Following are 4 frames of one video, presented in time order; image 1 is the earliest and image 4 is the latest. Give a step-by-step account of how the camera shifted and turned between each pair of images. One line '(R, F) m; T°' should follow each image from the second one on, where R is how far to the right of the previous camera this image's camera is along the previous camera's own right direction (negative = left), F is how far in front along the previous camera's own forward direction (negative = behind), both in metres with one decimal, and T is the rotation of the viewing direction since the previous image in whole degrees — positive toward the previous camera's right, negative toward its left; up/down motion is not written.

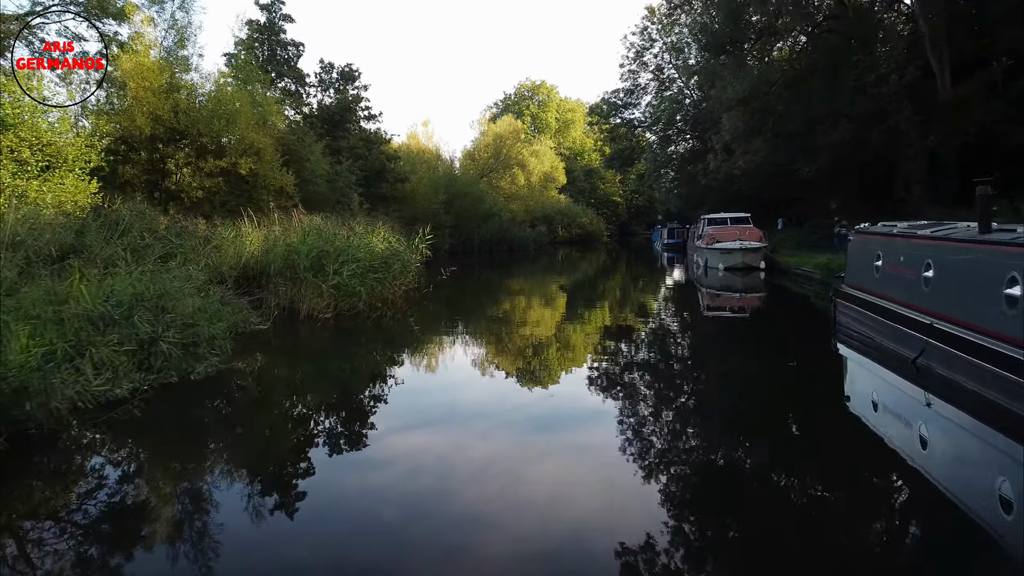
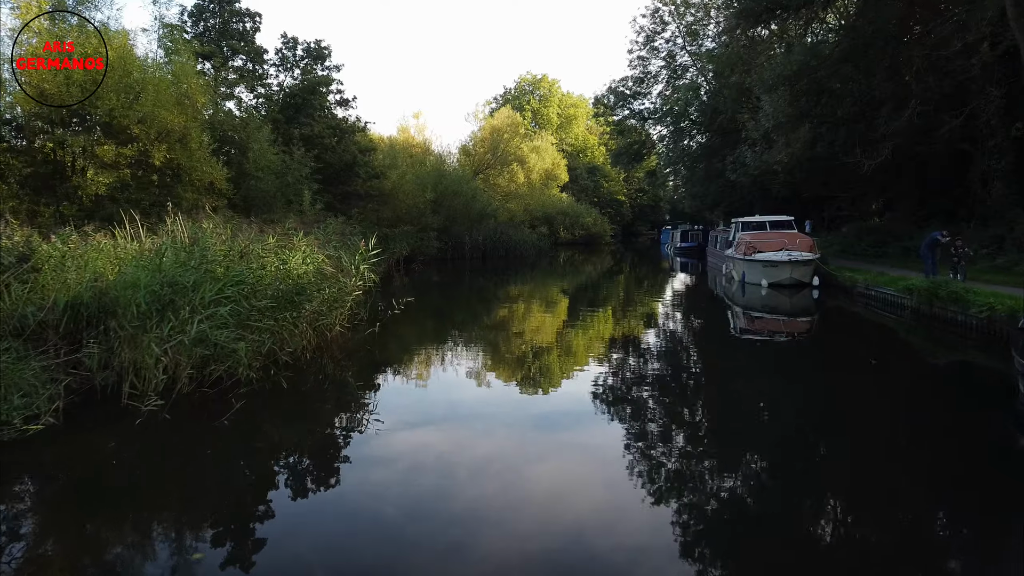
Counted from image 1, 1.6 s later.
(+0.1, +0.8) m; 0°
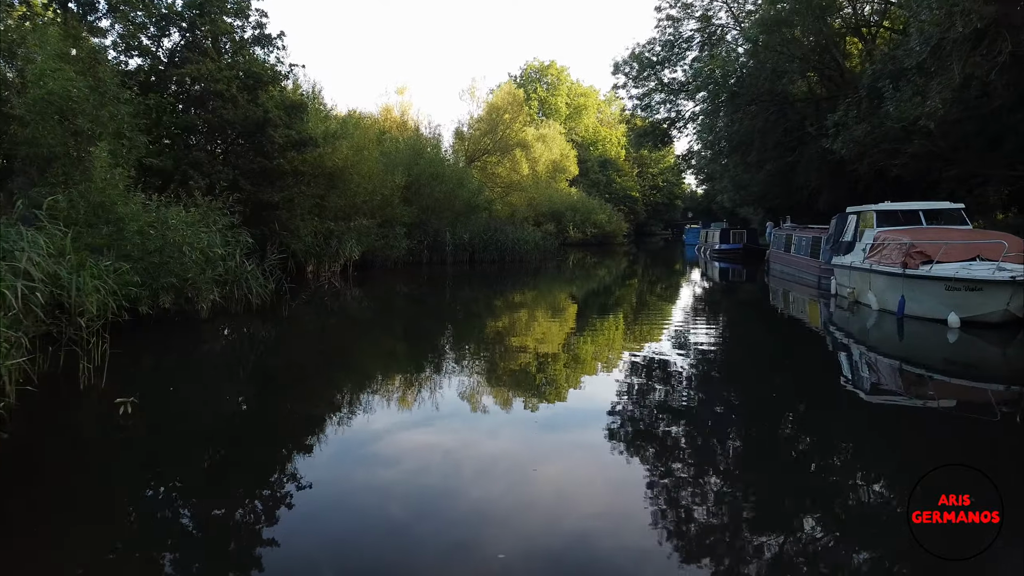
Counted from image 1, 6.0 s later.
(+0.1, +1.6) m; -1°
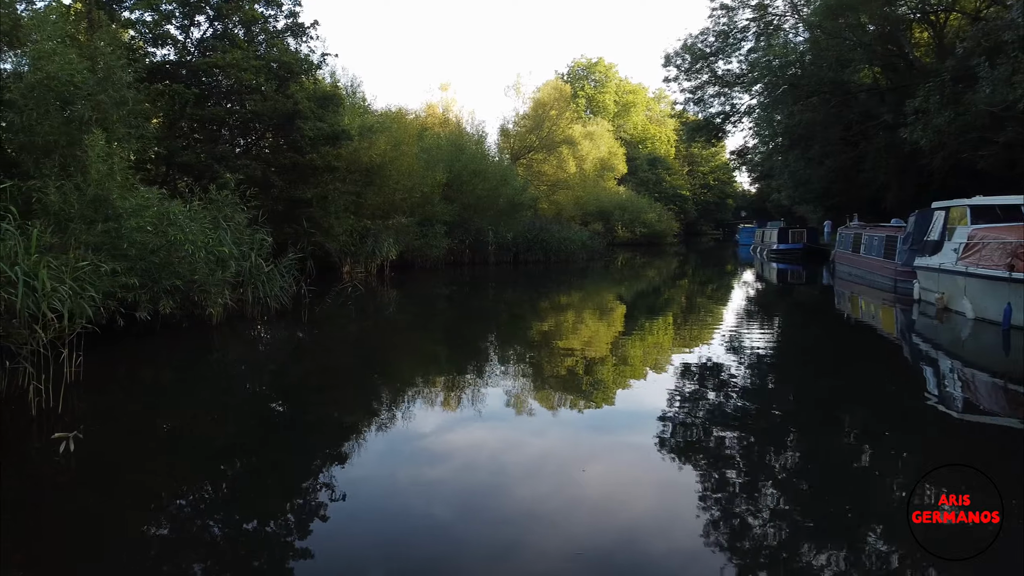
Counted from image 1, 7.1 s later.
(0.0, +0.2) m; -4°
